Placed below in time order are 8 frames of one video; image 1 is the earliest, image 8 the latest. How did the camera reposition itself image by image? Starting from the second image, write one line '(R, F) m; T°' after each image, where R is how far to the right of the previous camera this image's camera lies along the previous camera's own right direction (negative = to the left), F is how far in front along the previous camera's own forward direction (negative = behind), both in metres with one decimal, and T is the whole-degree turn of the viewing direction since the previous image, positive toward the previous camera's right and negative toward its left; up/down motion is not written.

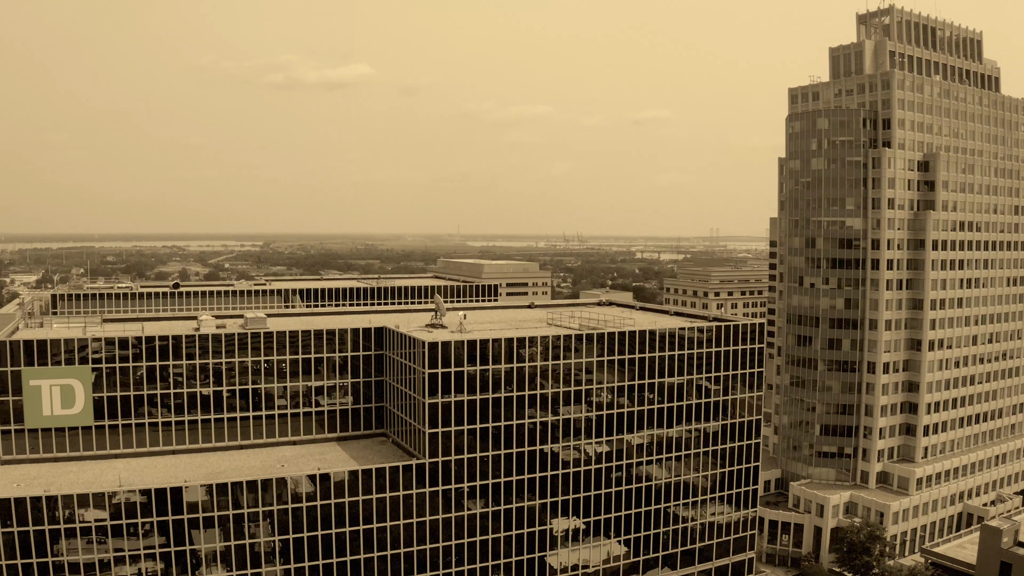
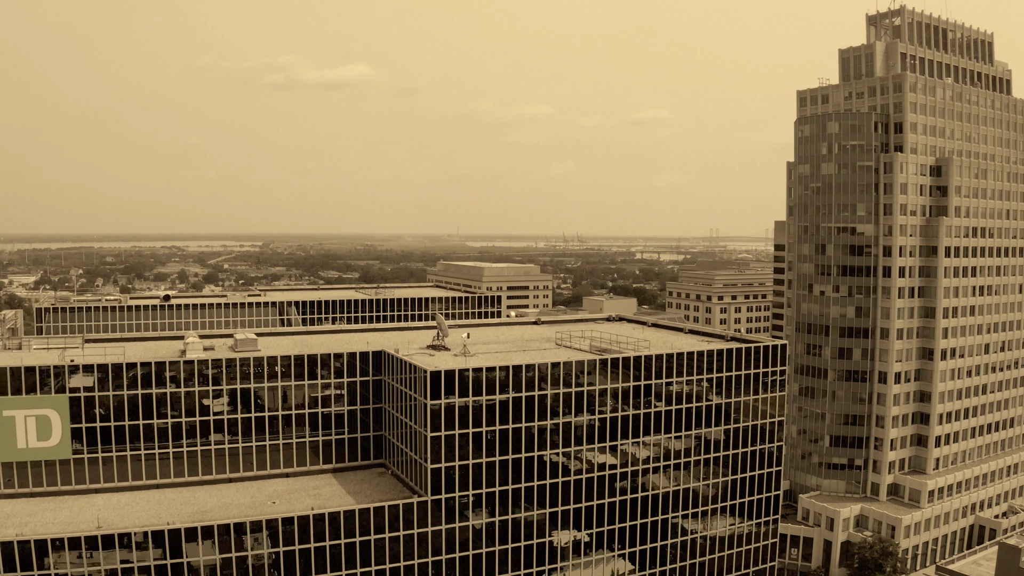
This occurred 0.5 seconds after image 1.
(-0.2, +1.5) m; 0°
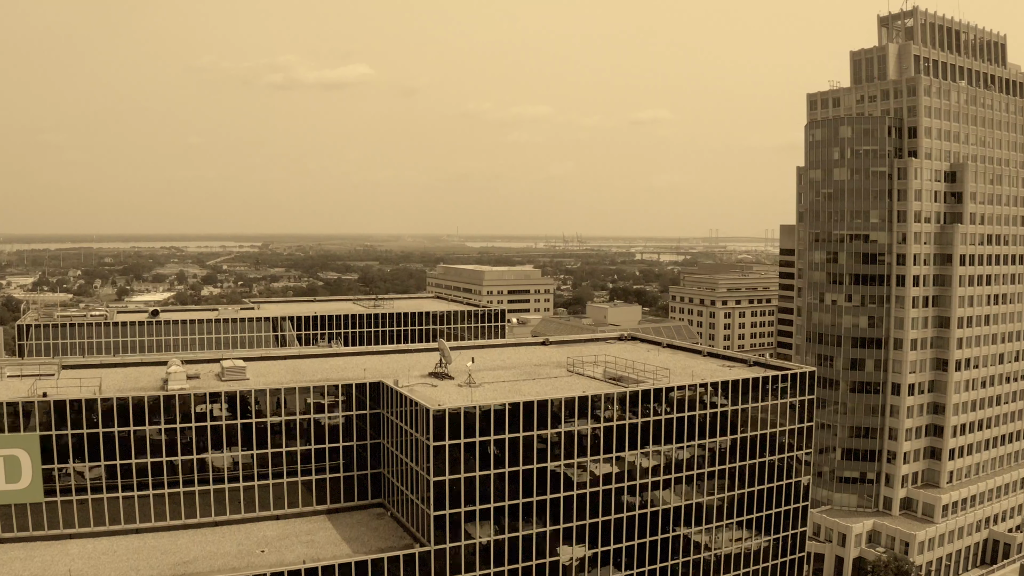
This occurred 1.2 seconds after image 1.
(-0.3, +1.6) m; 0°
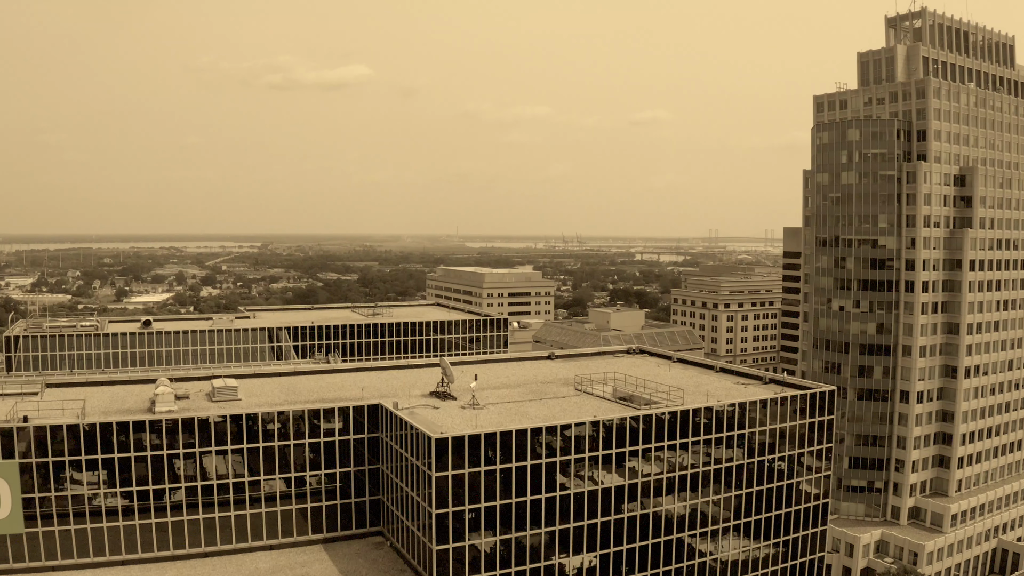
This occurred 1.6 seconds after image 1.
(-0.2, +1.0) m; 0°
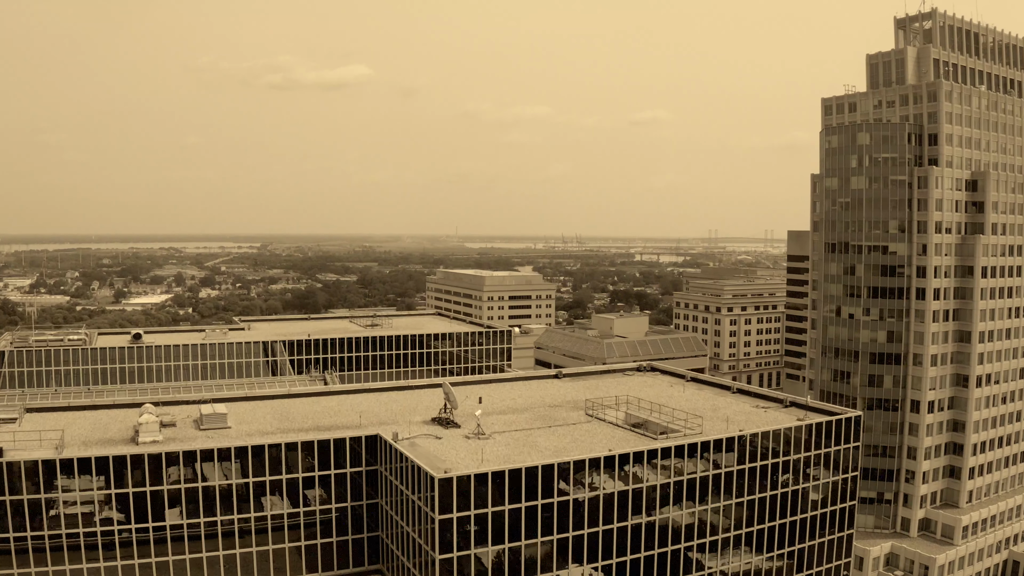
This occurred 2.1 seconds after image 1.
(-0.2, +1.2) m; 0°
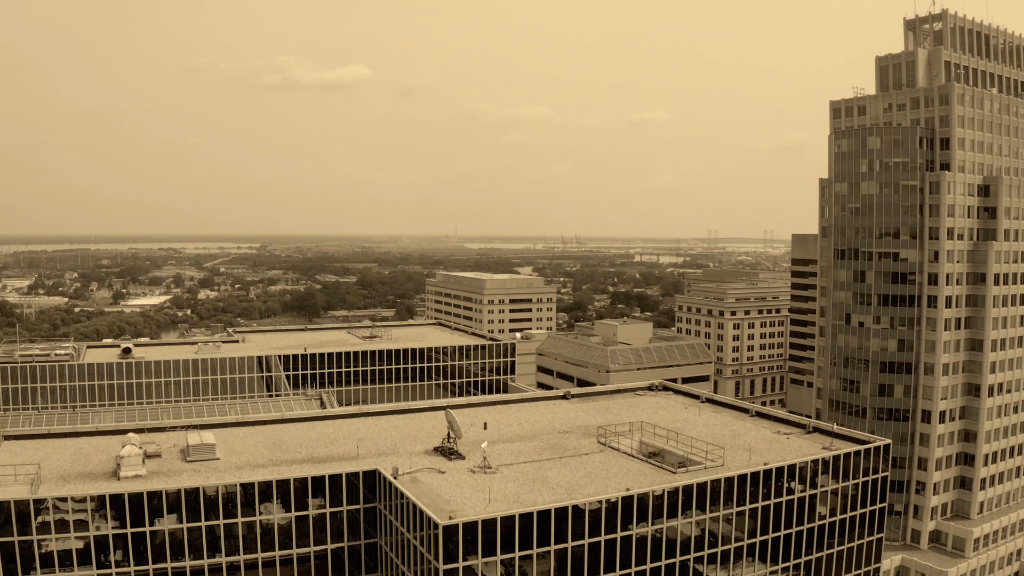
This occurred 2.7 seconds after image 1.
(-0.2, +1.2) m; 0°
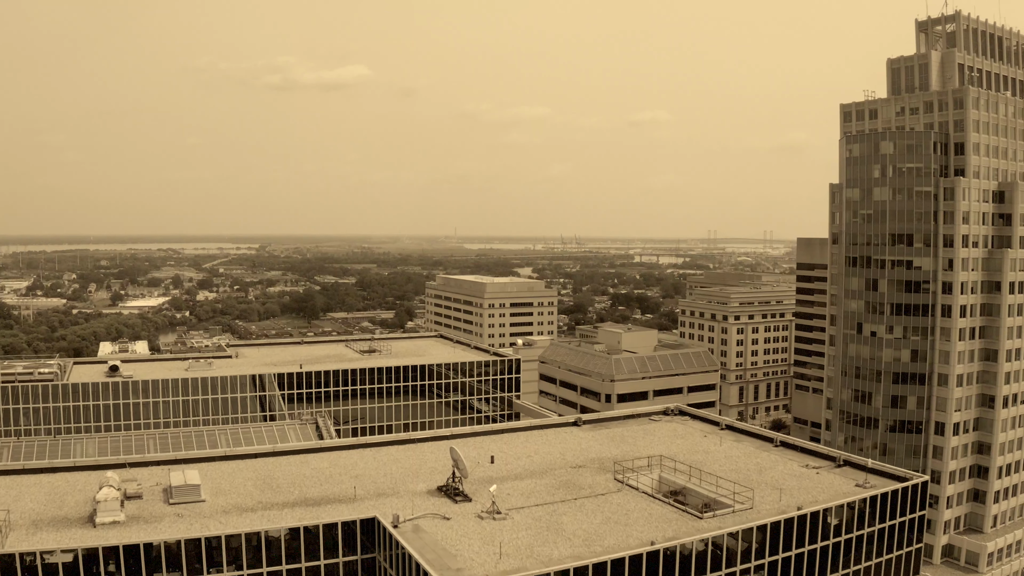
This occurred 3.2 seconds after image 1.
(-0.2, +1.4) m; 0°
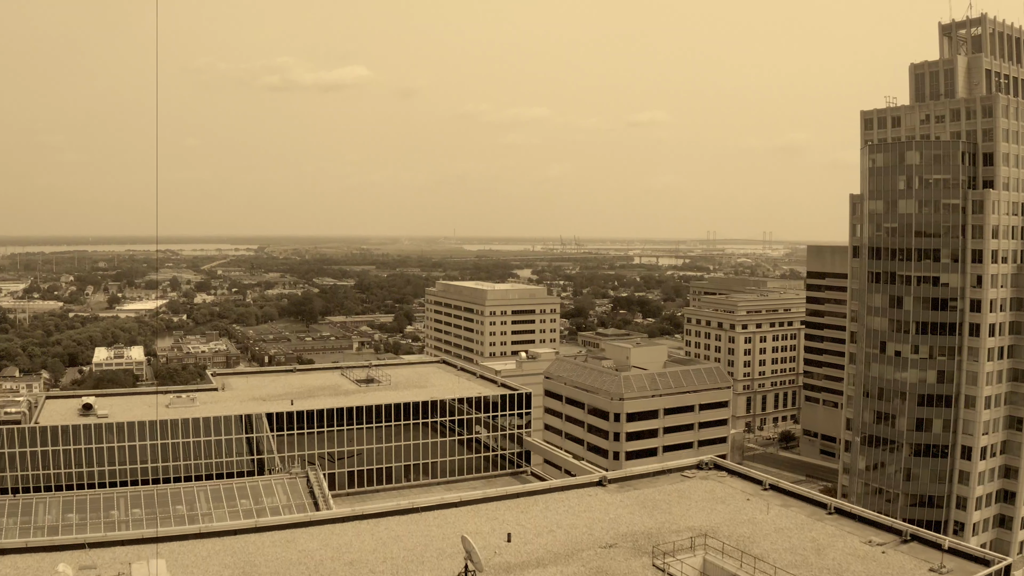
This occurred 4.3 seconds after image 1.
(-0.4, +2.6) m; 0°
